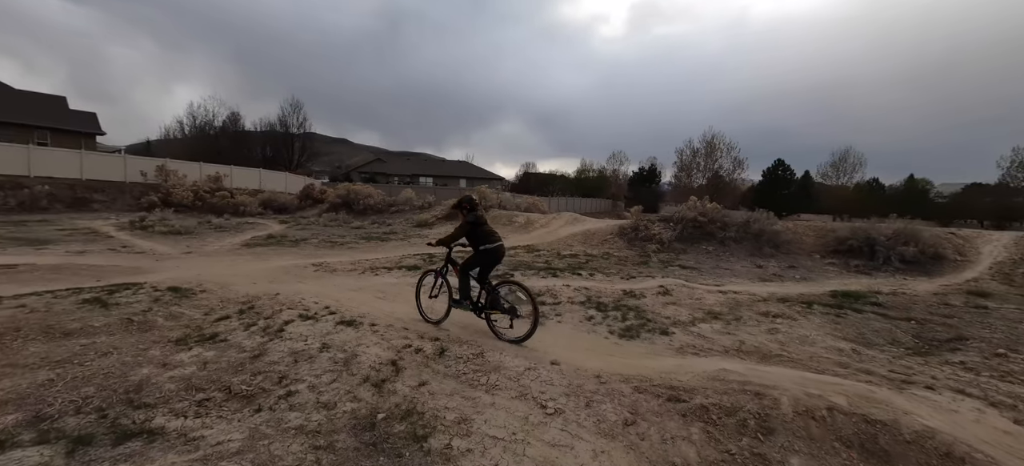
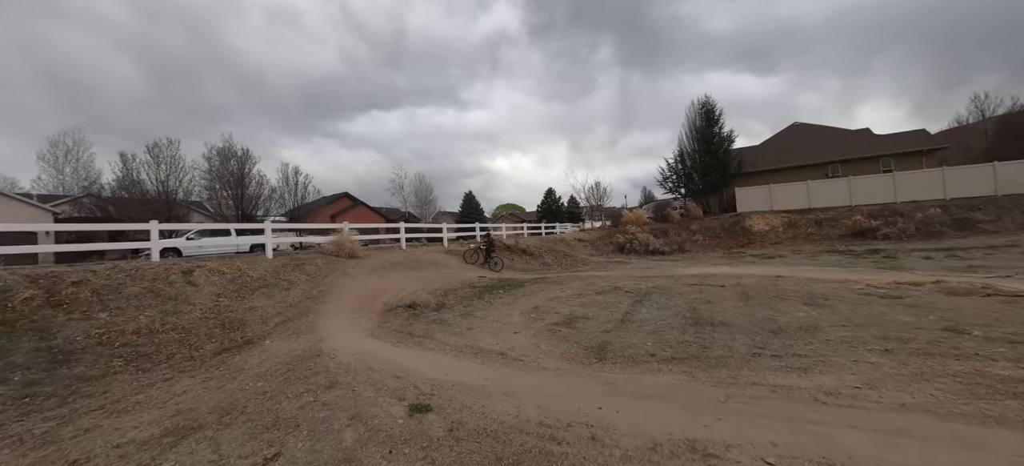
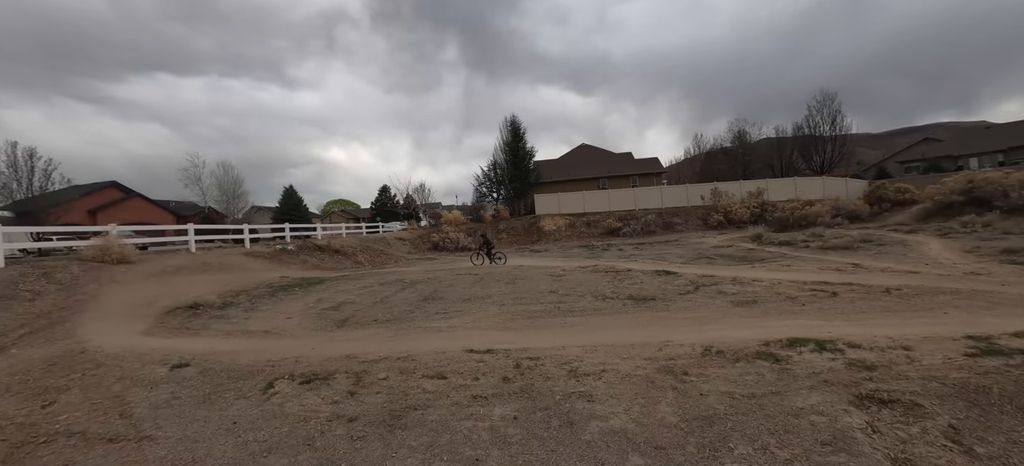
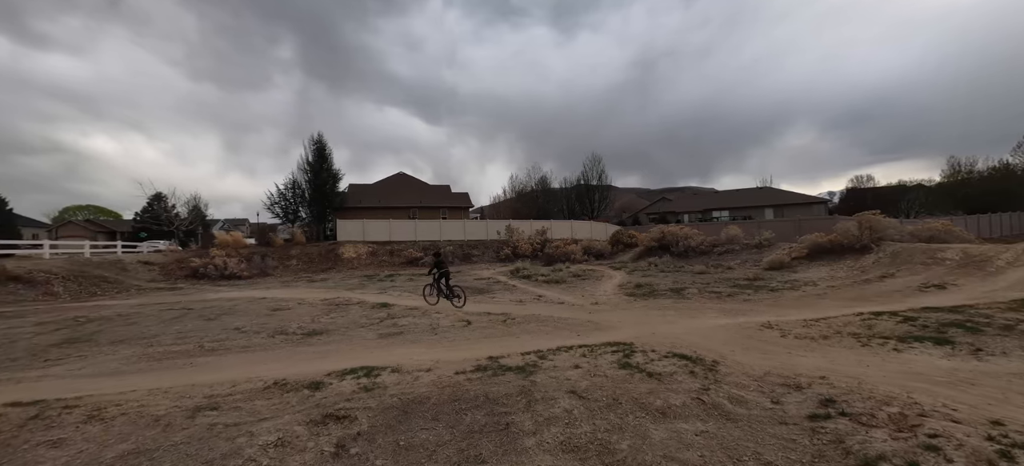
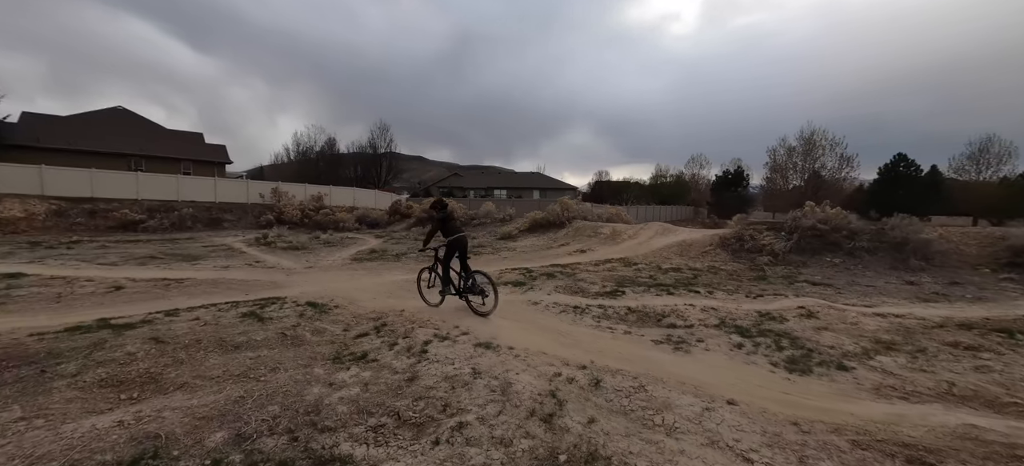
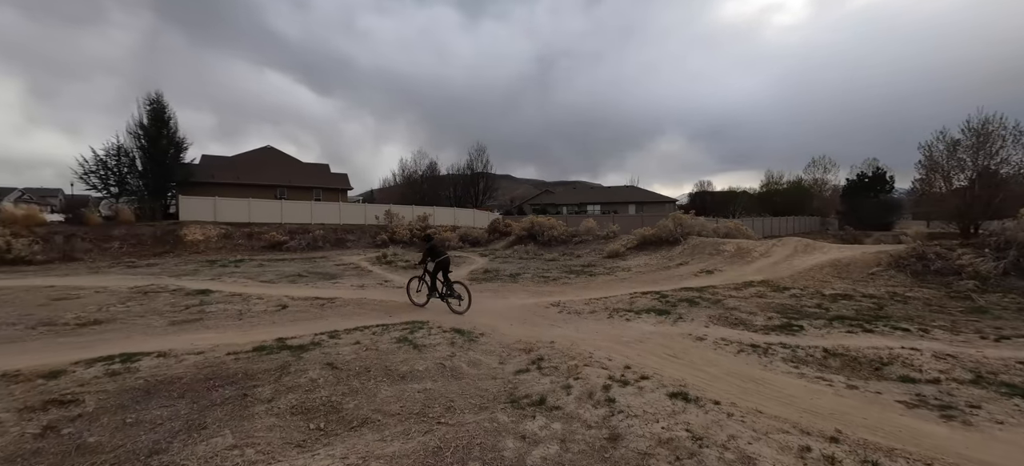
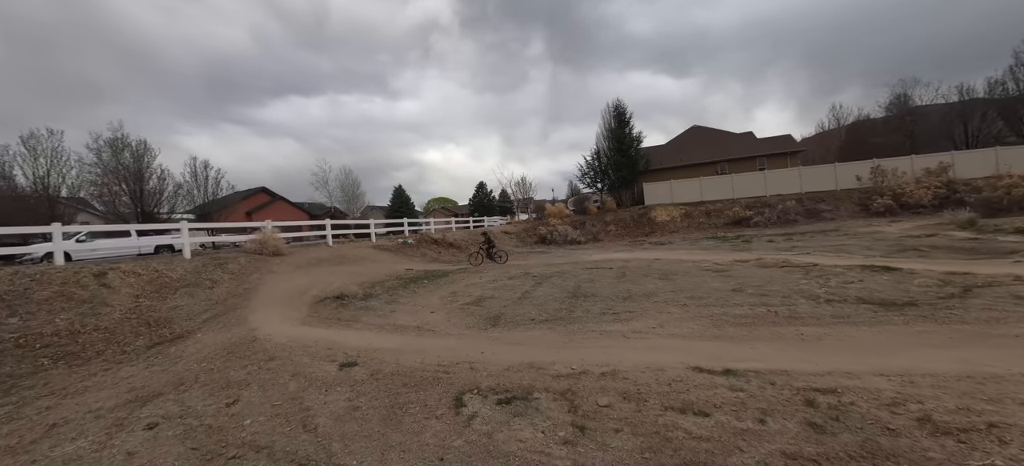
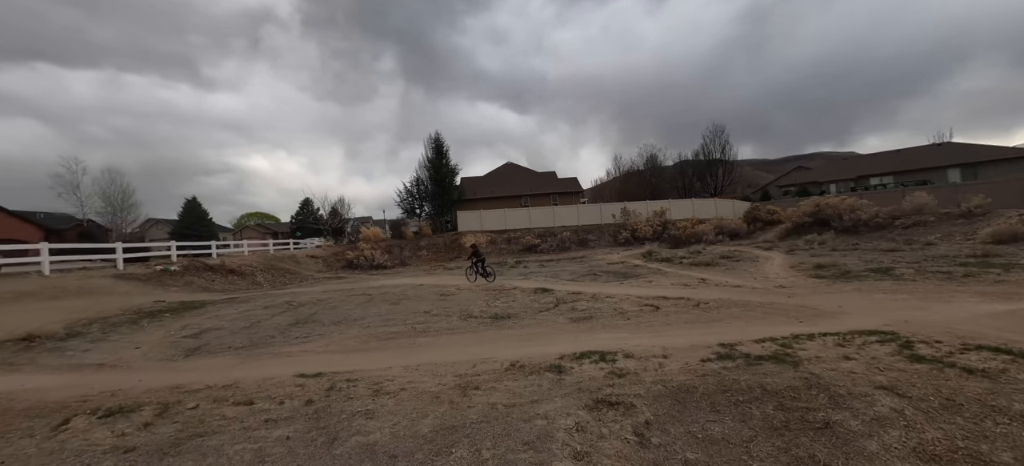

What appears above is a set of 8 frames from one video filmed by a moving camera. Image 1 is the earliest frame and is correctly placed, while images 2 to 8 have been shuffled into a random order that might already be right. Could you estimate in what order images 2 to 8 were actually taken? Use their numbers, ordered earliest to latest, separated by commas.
5, 6, 4, 8, 3, 7, 2
